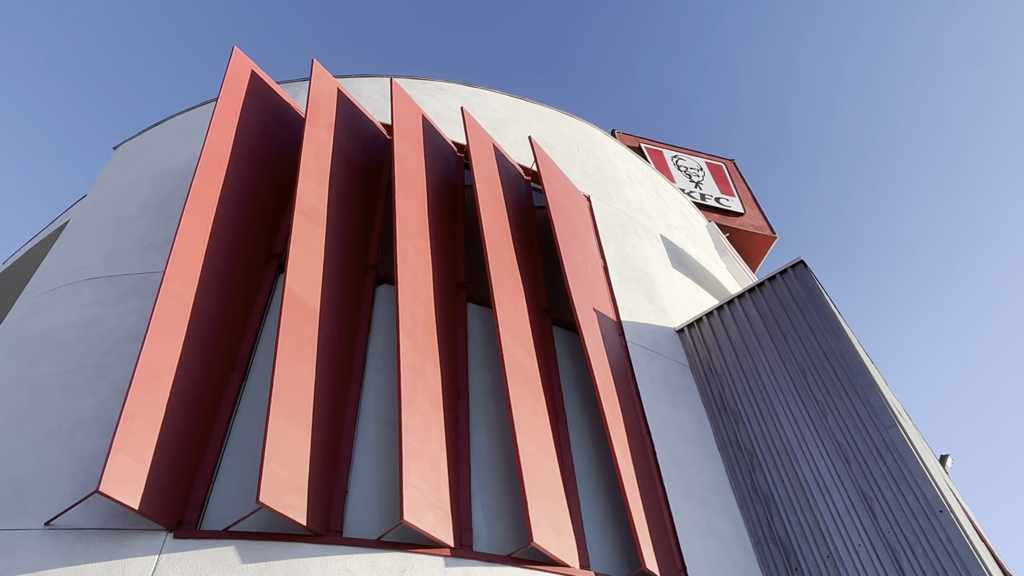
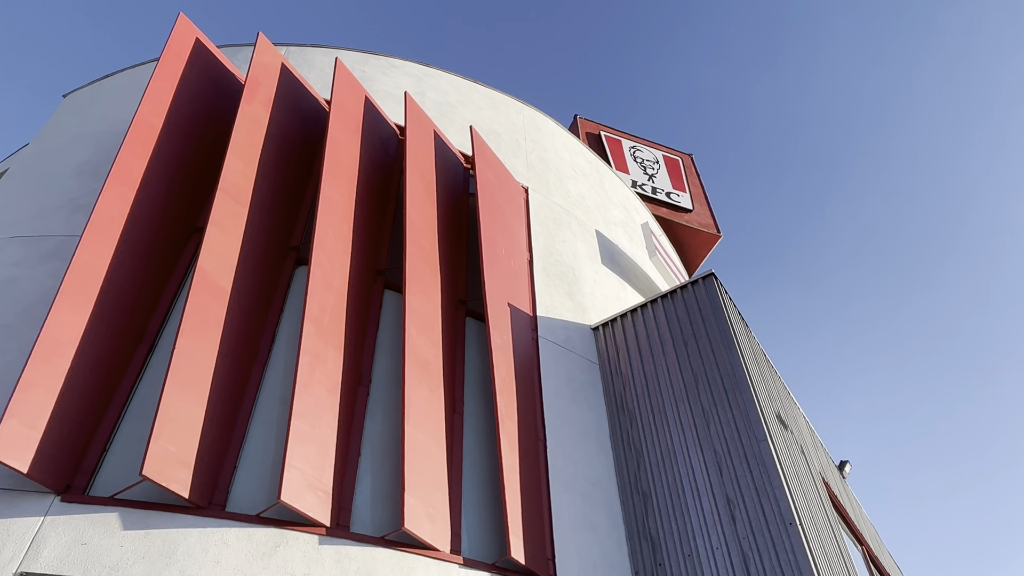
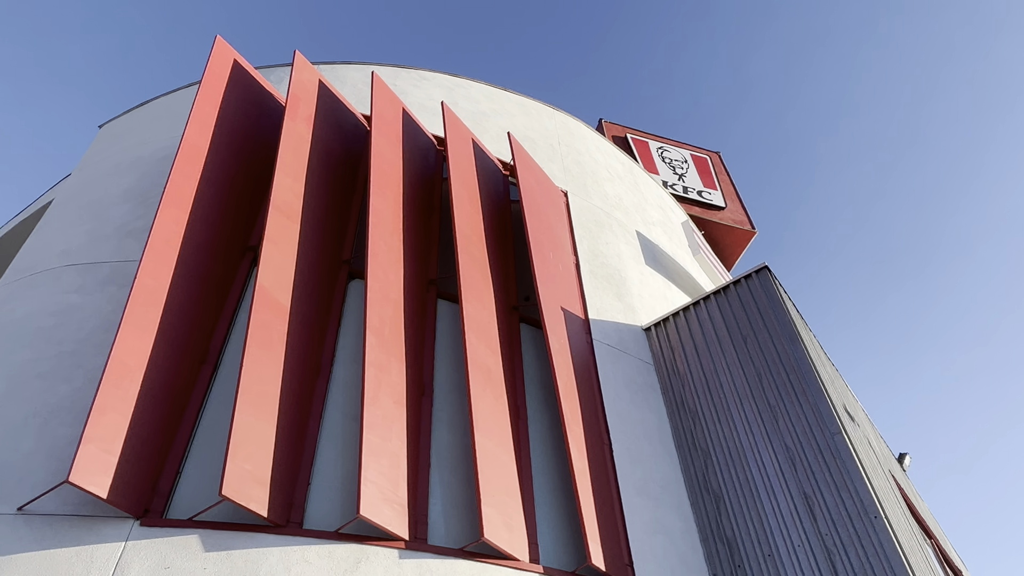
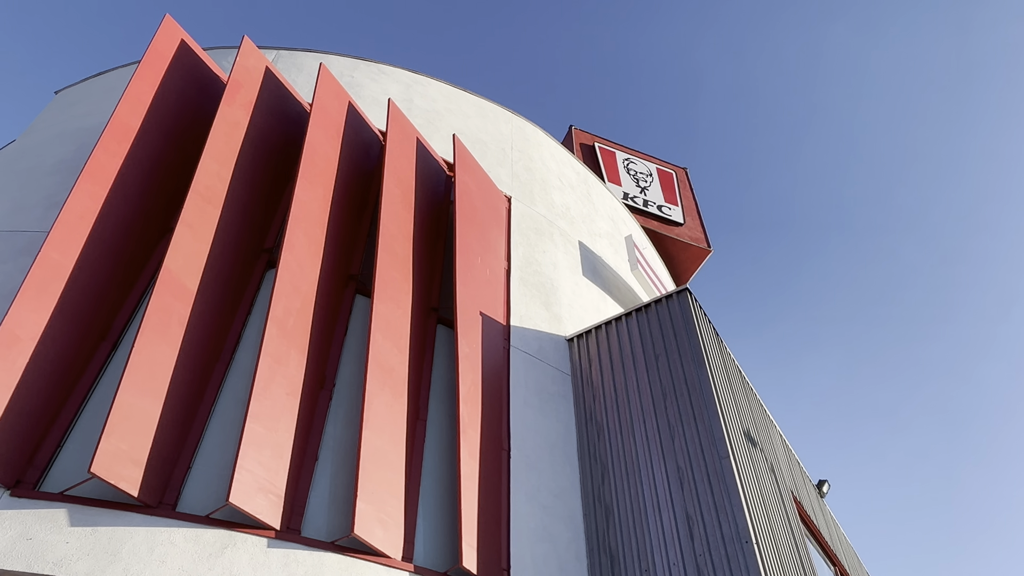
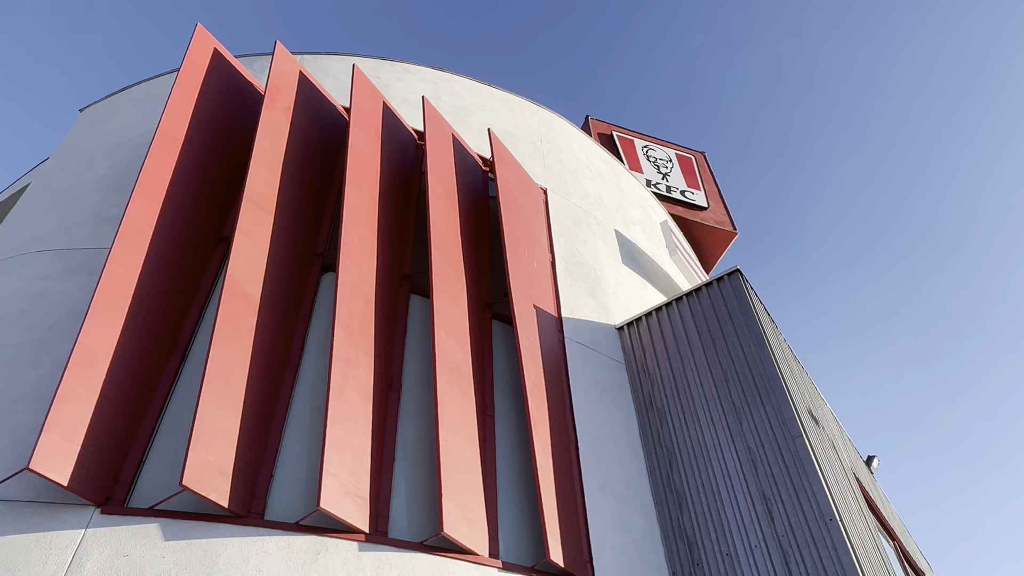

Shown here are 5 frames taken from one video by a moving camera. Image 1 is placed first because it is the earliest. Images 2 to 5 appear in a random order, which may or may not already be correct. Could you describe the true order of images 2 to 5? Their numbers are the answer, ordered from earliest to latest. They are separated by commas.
3, 5, 2, 4
